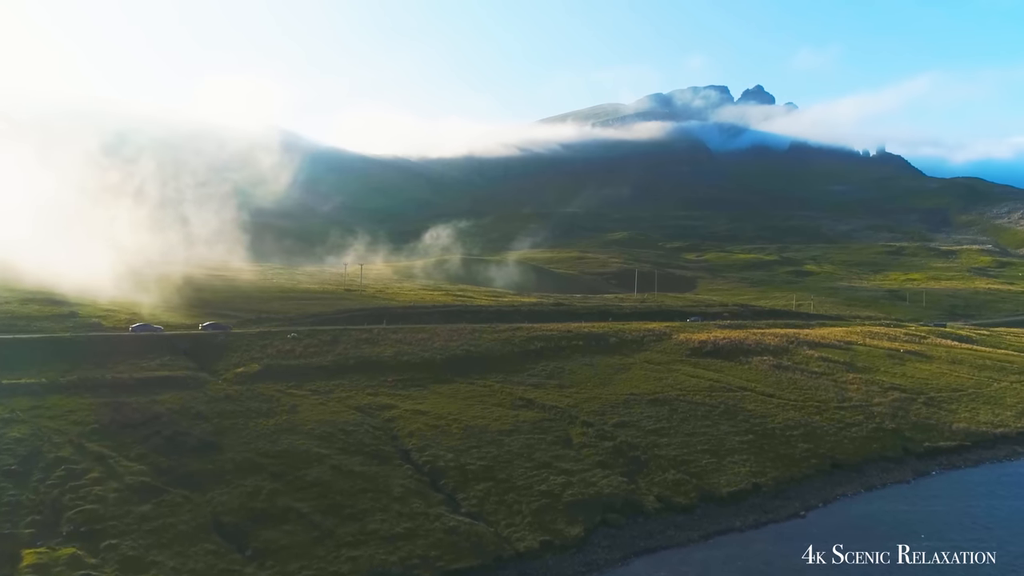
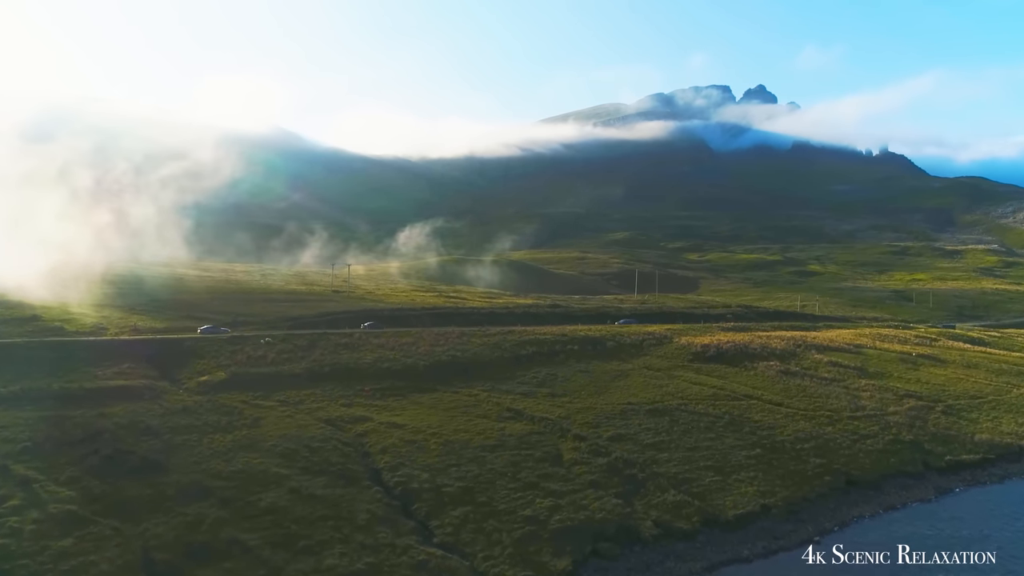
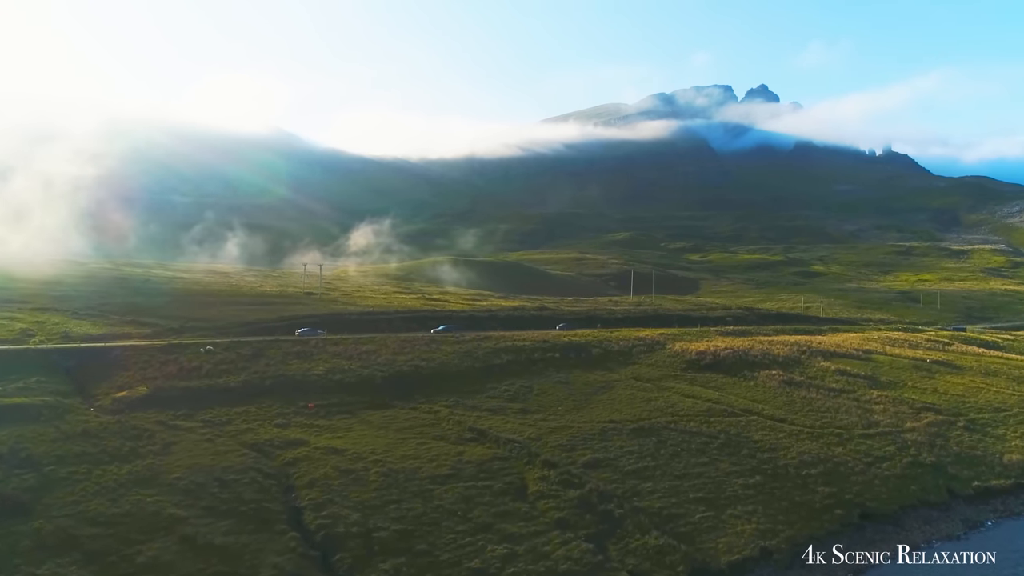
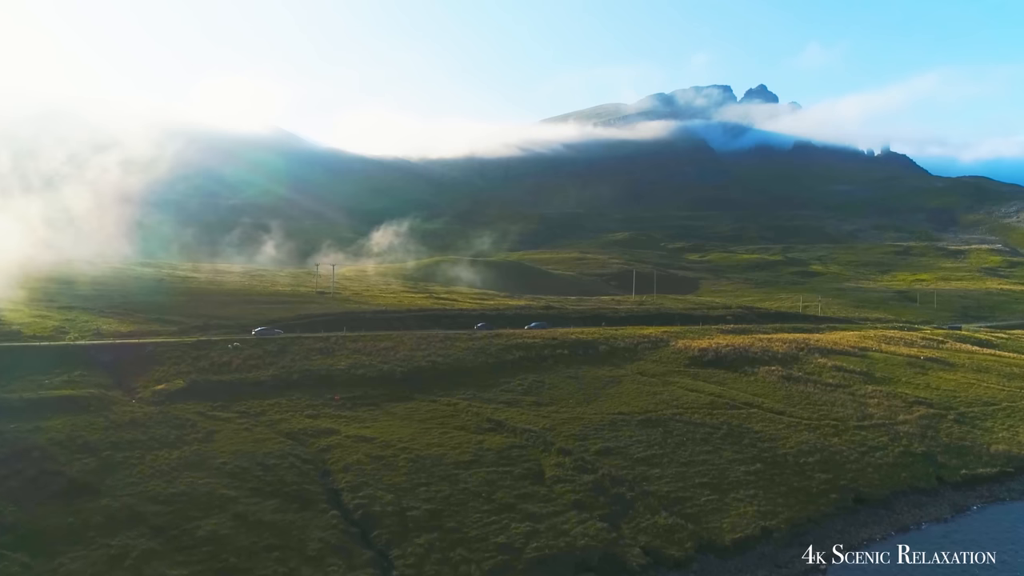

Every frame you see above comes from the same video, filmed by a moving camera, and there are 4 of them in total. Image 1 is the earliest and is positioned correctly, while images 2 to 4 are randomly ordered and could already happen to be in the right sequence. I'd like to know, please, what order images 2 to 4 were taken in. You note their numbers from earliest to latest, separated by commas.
2, 4, 3
